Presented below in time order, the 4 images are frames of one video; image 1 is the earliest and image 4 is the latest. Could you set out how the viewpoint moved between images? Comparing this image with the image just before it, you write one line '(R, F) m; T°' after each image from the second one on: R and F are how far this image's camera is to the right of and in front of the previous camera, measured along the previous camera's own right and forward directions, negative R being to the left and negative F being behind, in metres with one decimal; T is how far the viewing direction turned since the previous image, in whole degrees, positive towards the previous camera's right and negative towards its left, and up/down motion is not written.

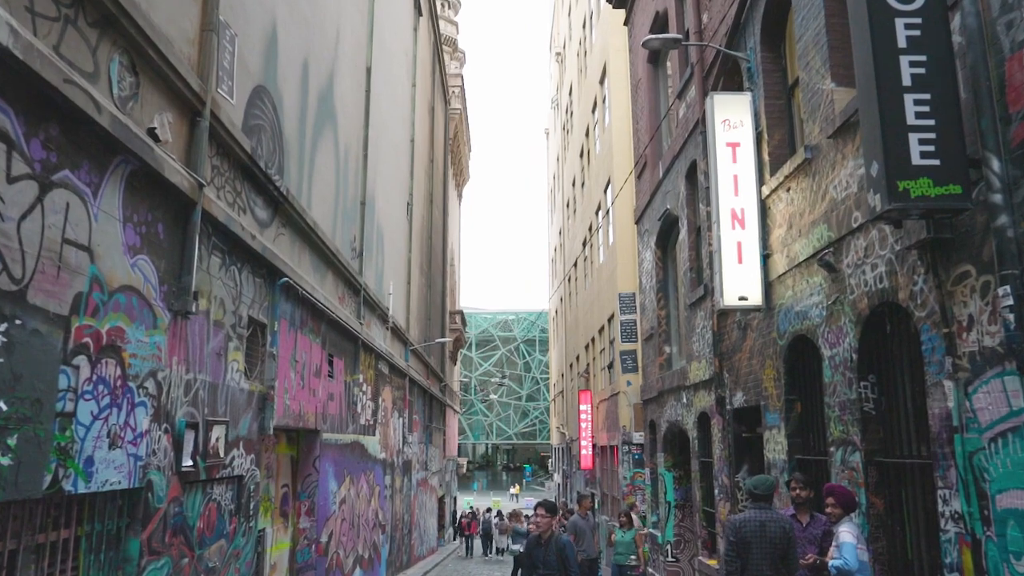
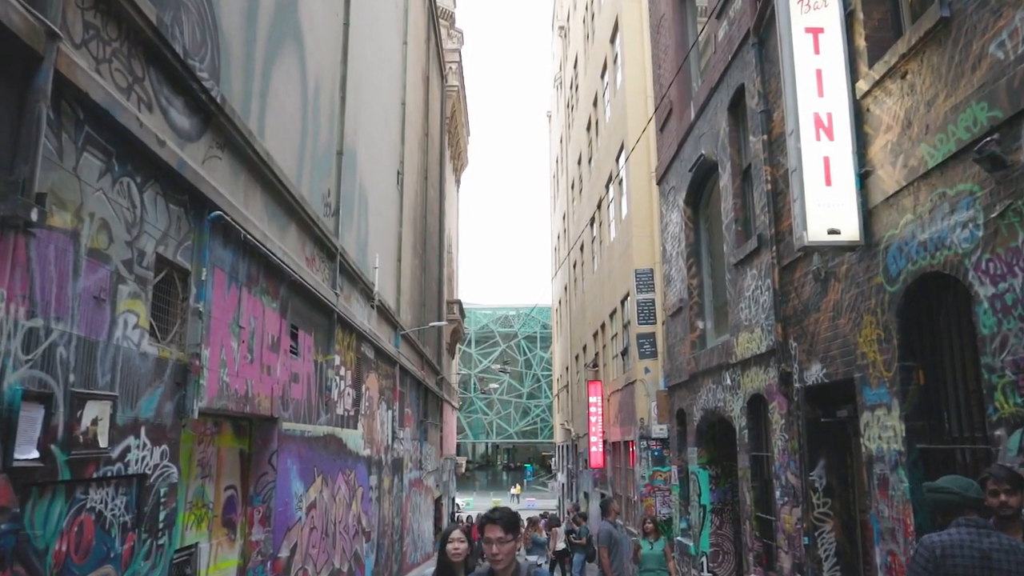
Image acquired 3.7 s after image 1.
(-0.1, +2.1) m; 0°
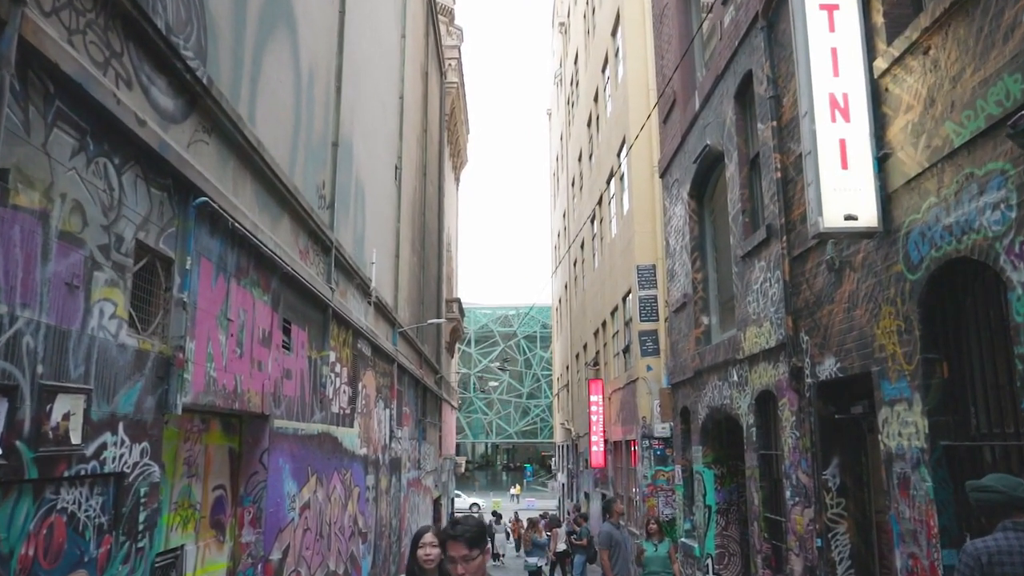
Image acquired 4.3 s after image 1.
(0.0, +0.3) m; 0°
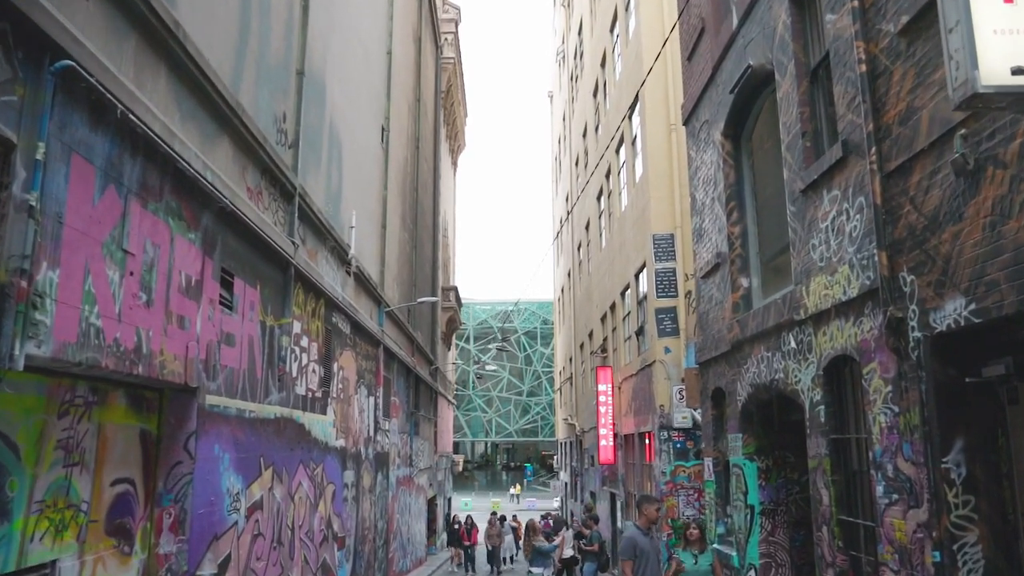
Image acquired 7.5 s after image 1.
(0.0, +1.8) m; 0°
